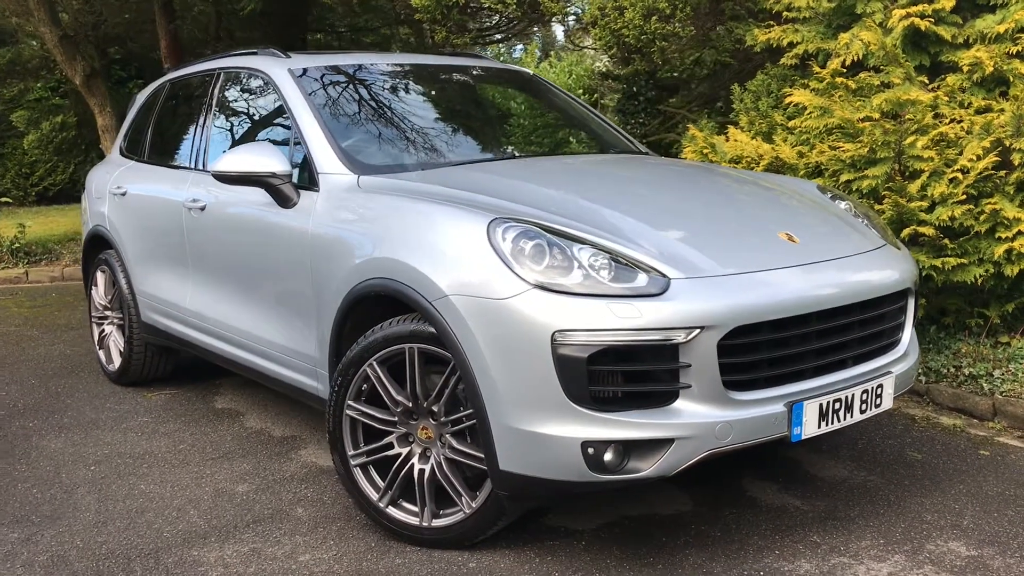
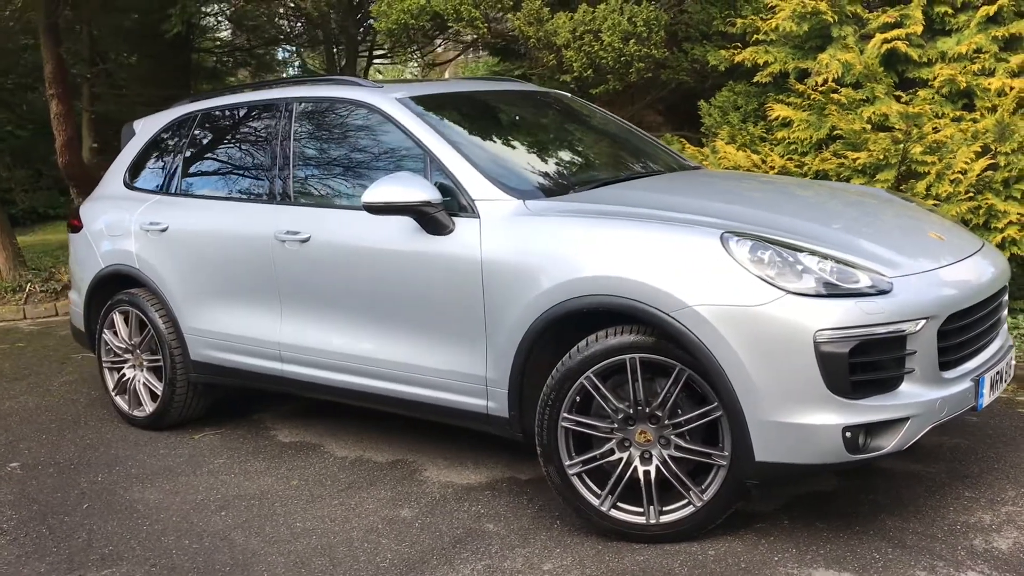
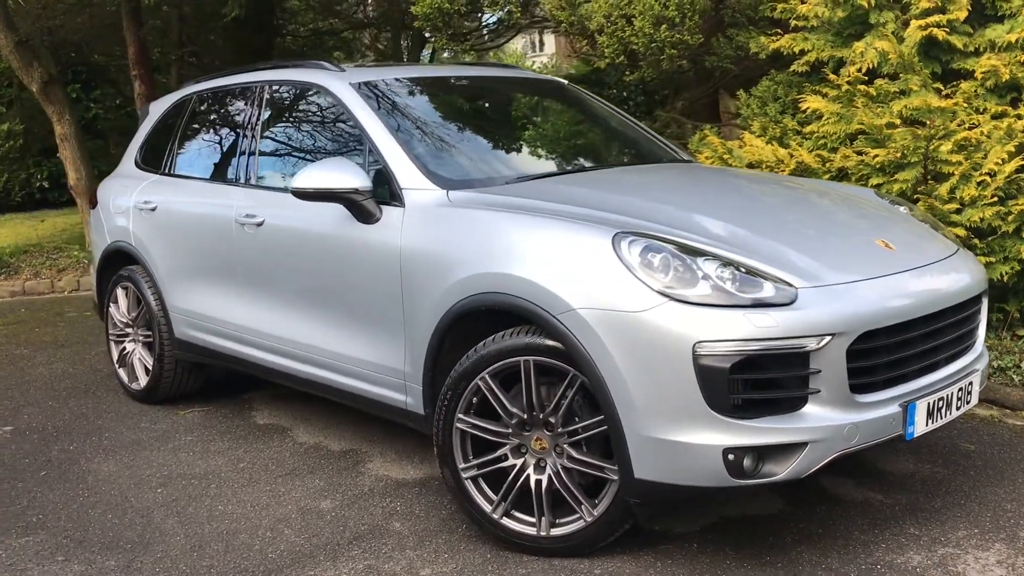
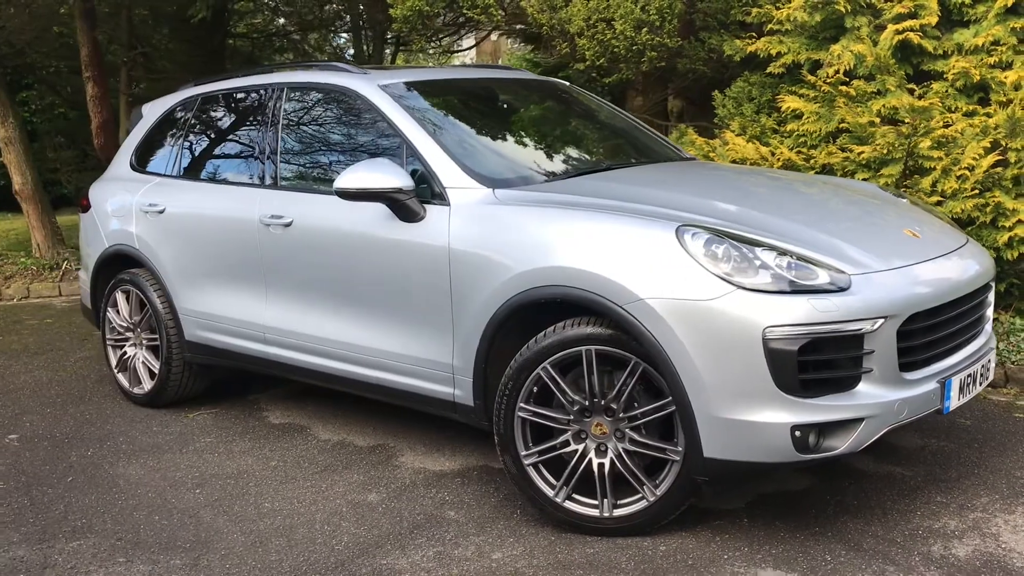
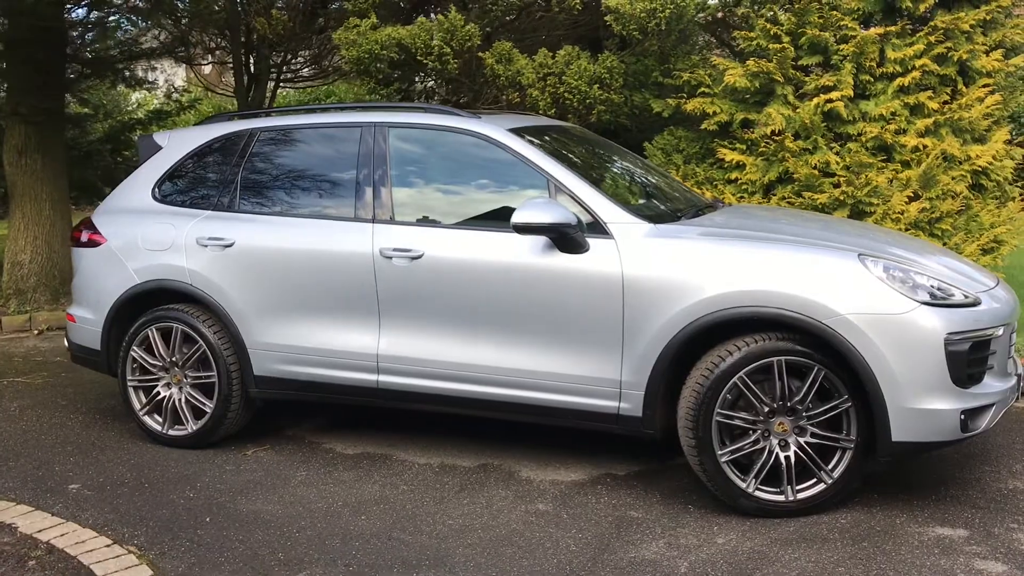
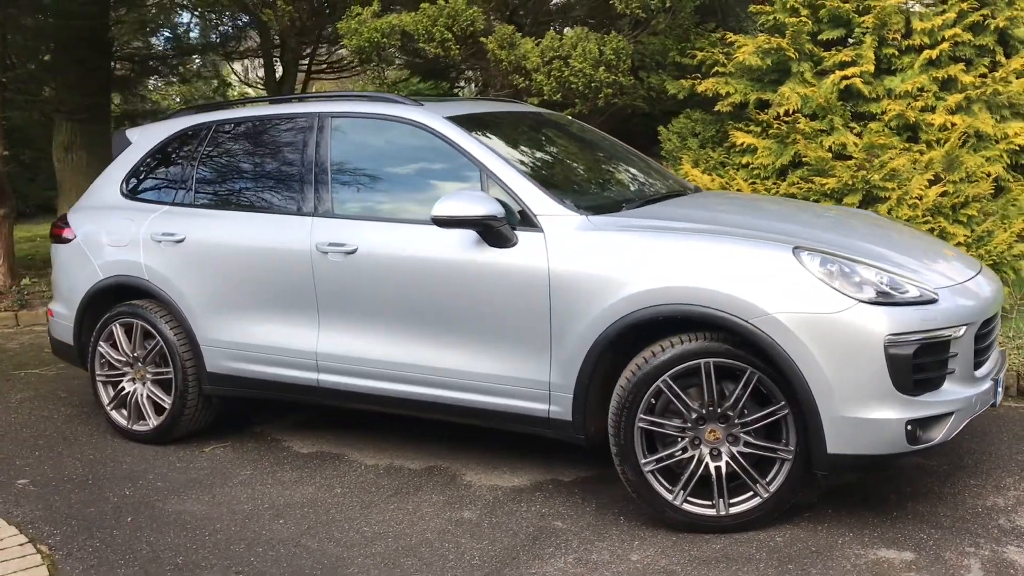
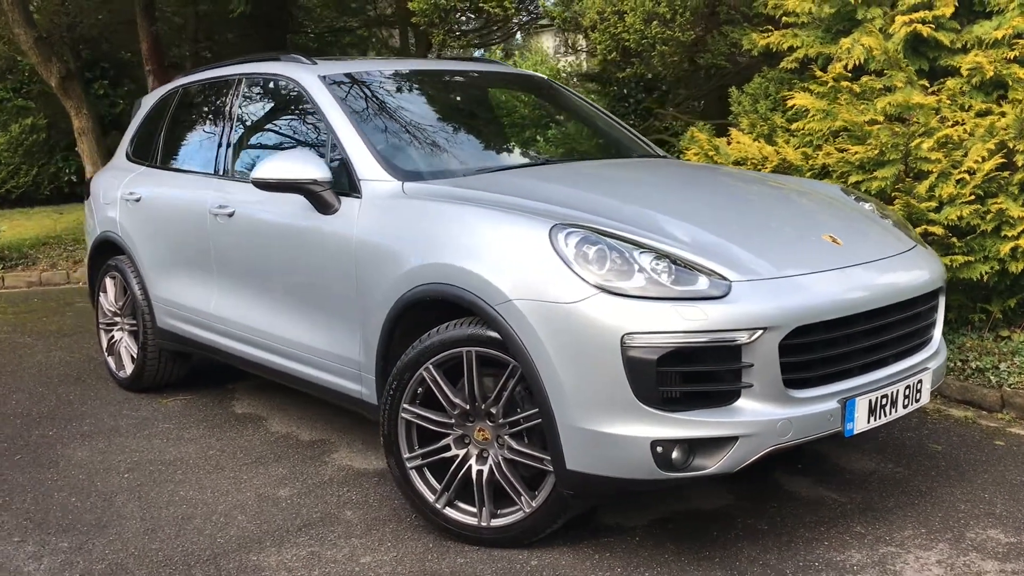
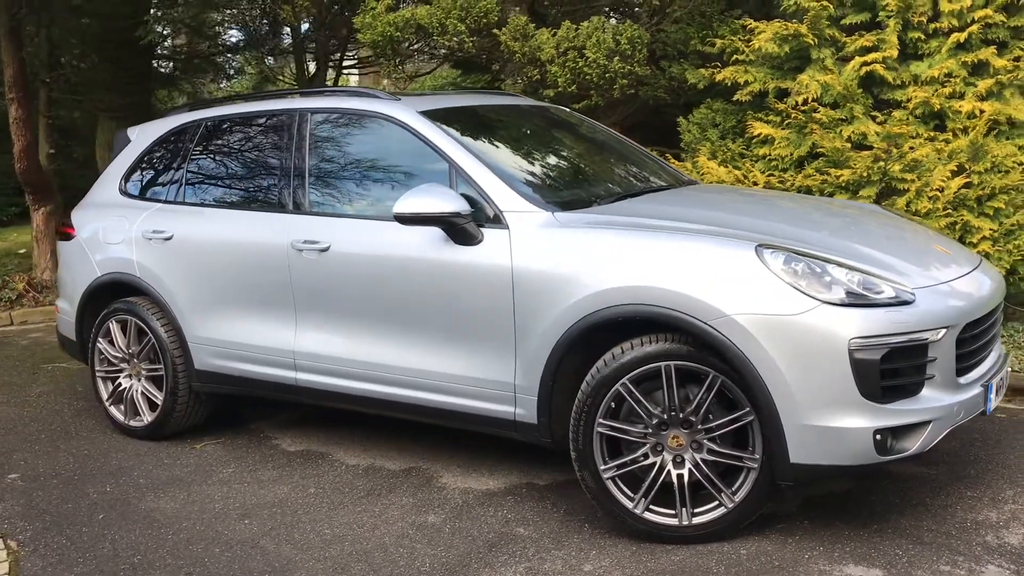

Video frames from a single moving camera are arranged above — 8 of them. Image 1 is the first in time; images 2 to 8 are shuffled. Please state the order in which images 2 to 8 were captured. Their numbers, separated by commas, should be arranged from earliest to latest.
7, 3, 4, 2, 8, 6, 5
